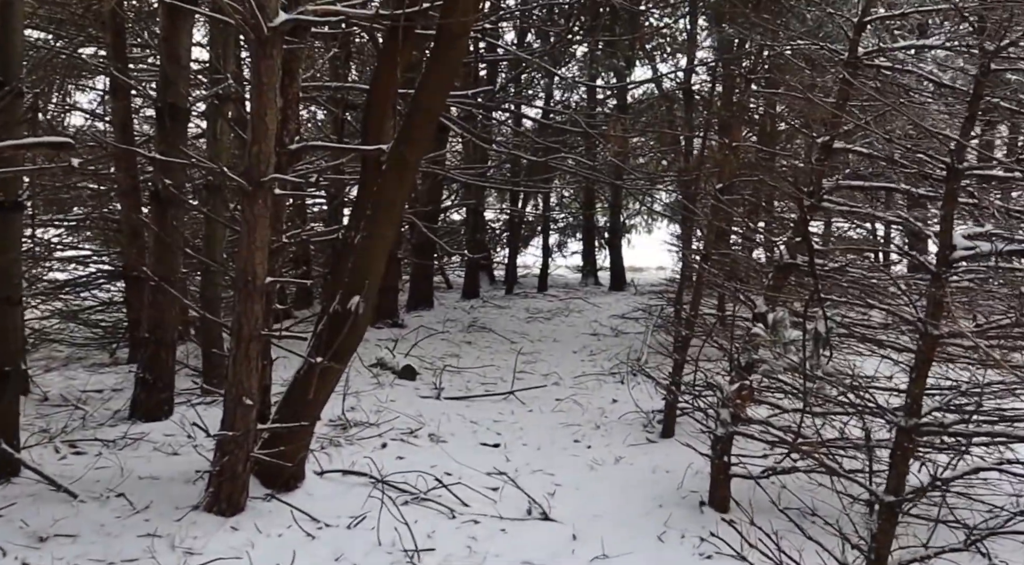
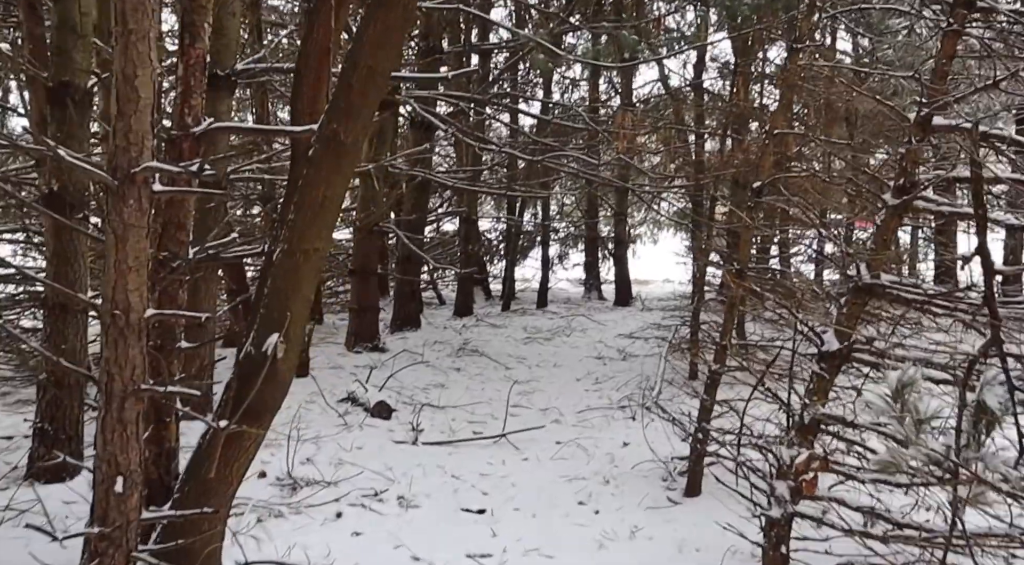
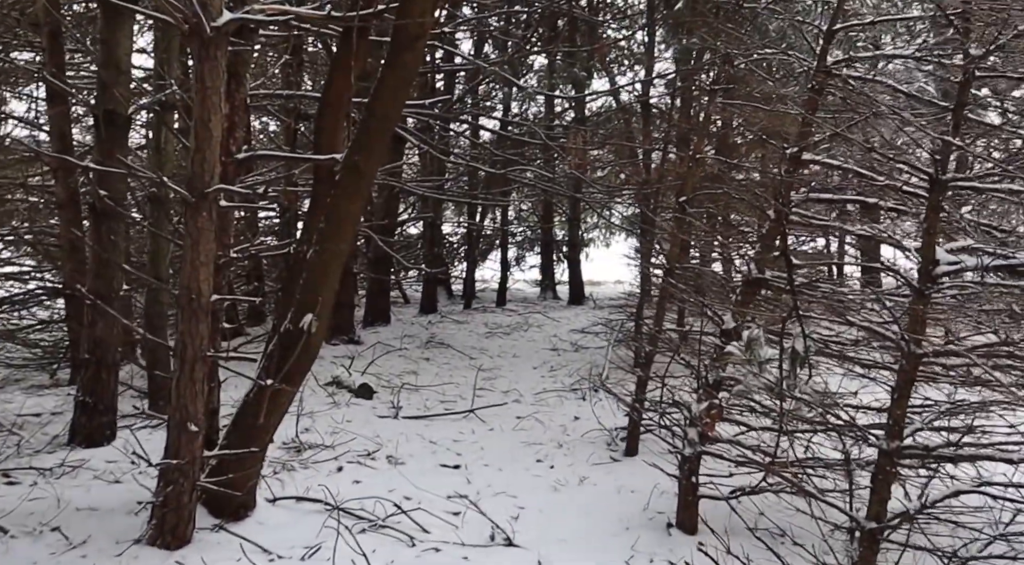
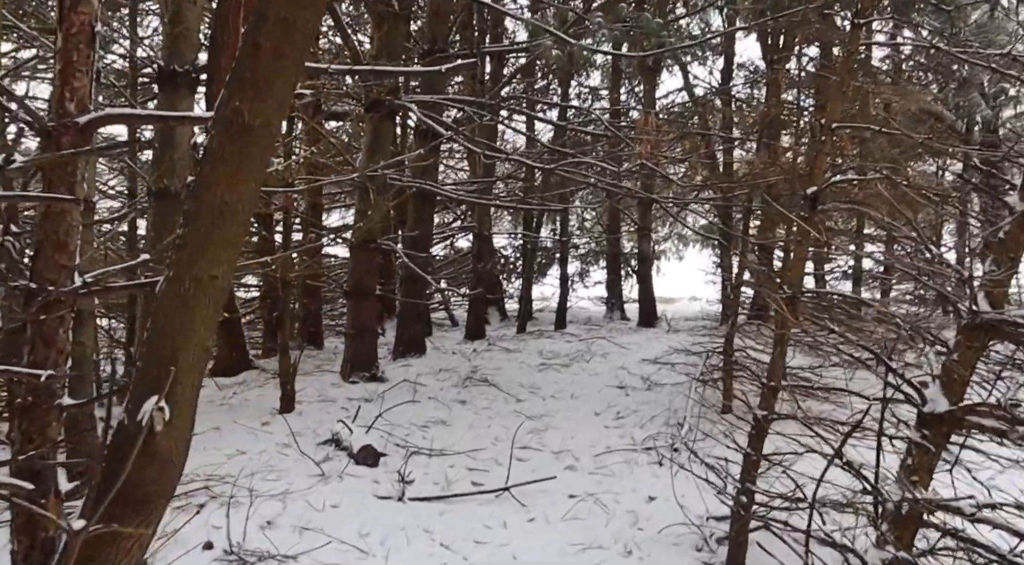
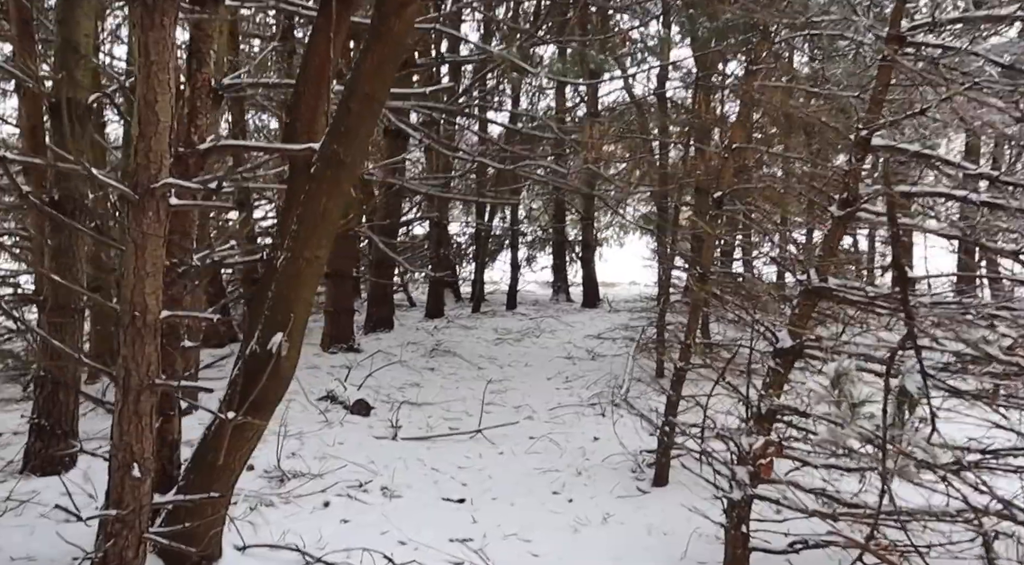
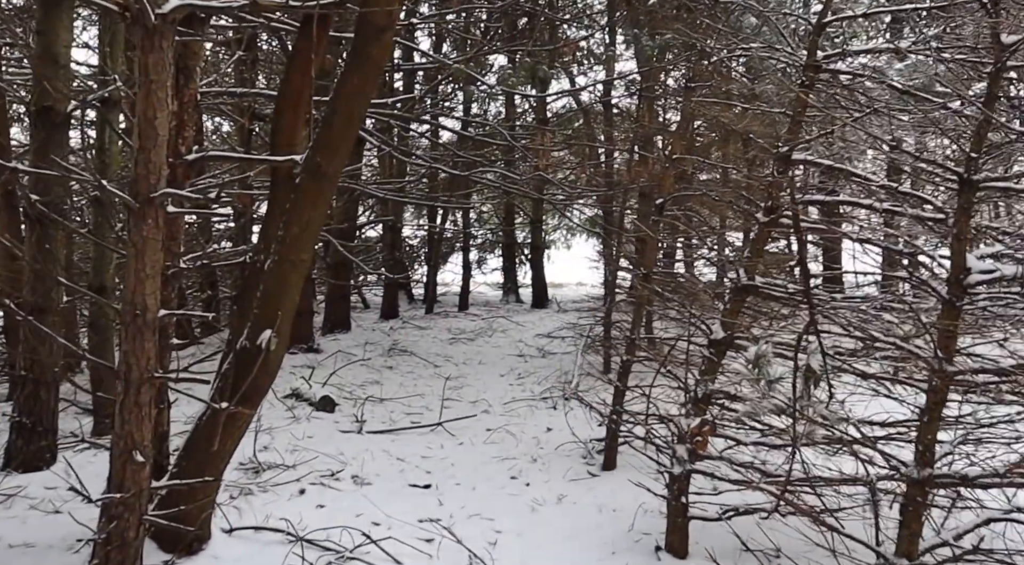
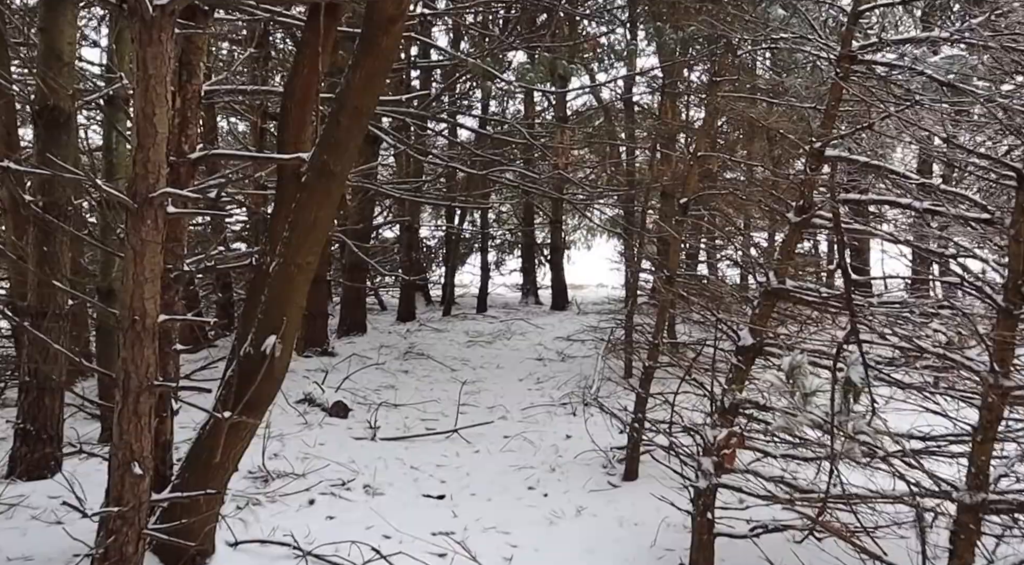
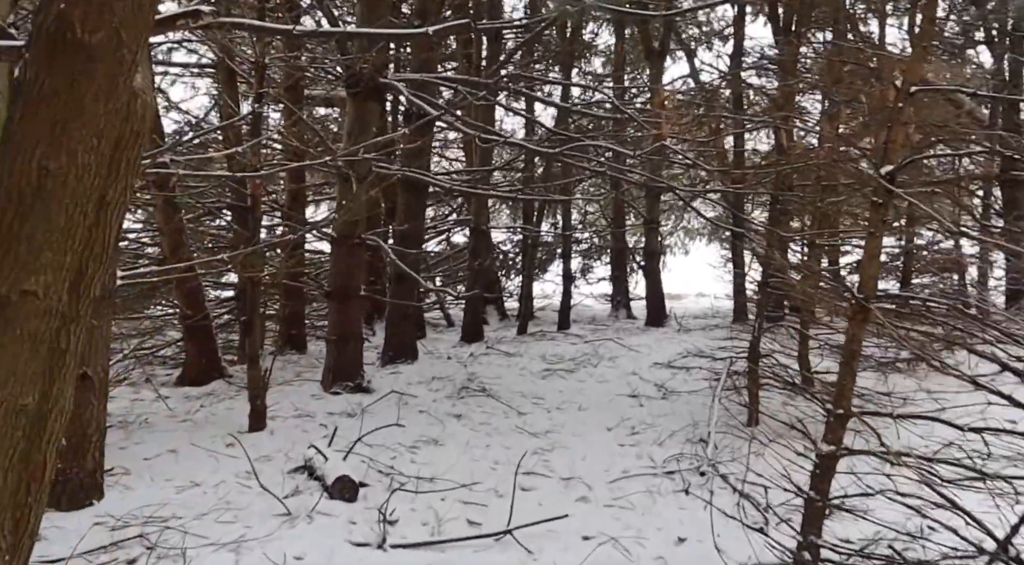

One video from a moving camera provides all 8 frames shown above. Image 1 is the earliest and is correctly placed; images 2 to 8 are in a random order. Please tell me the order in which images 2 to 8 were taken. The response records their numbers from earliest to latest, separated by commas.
3, 6, 7, 5, 2, 4, 8
